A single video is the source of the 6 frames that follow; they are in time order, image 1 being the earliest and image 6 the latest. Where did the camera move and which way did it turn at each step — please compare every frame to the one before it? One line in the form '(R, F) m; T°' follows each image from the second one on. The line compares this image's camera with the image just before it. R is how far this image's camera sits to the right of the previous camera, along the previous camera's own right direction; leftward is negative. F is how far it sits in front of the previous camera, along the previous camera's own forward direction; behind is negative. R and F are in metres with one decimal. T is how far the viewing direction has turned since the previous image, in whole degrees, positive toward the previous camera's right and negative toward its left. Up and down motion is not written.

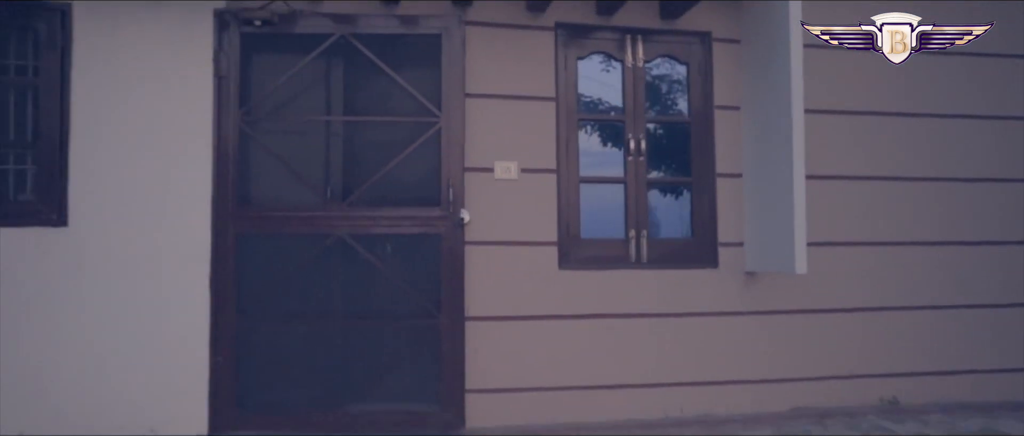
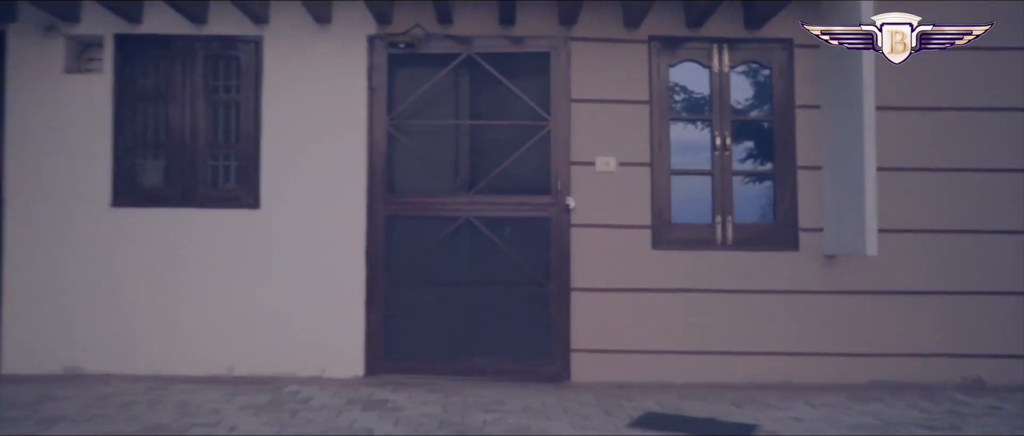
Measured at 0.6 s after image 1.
(+0.2, -0.9) m; -9°
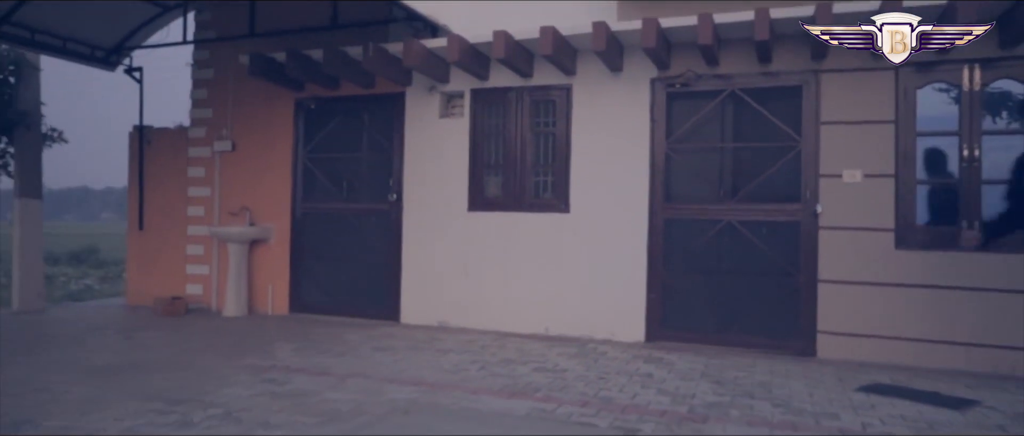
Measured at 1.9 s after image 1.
(+0.3, -1.7) m; -22°
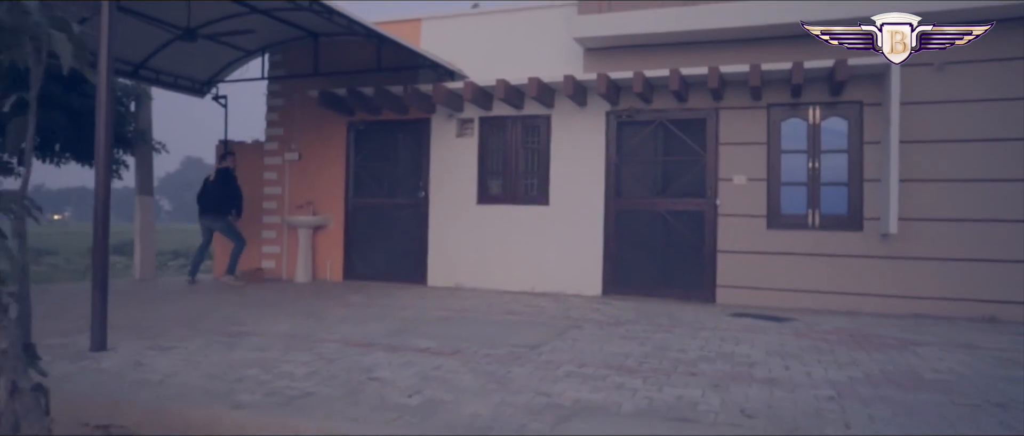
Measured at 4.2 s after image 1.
(0.0, -3.3) m; 0°
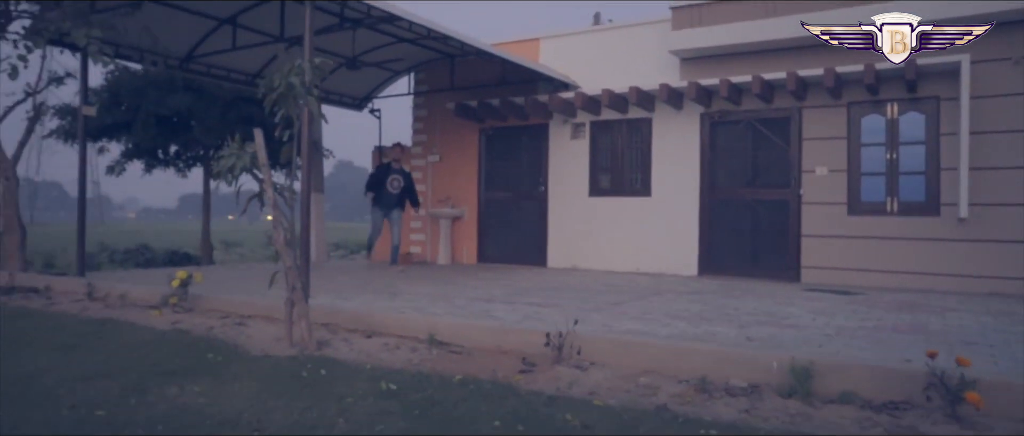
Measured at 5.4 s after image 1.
(+0.6, -1.8) m; -11°
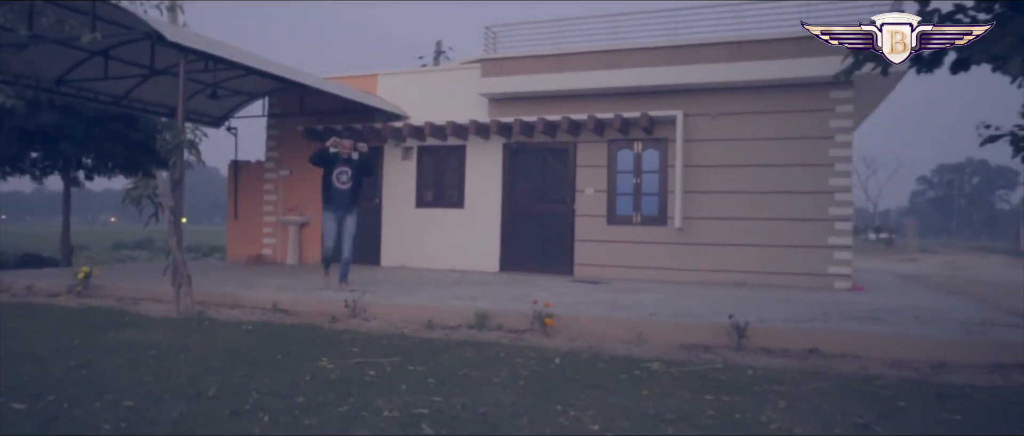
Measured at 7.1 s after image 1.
(+0.4, -2.9) m; +11°
